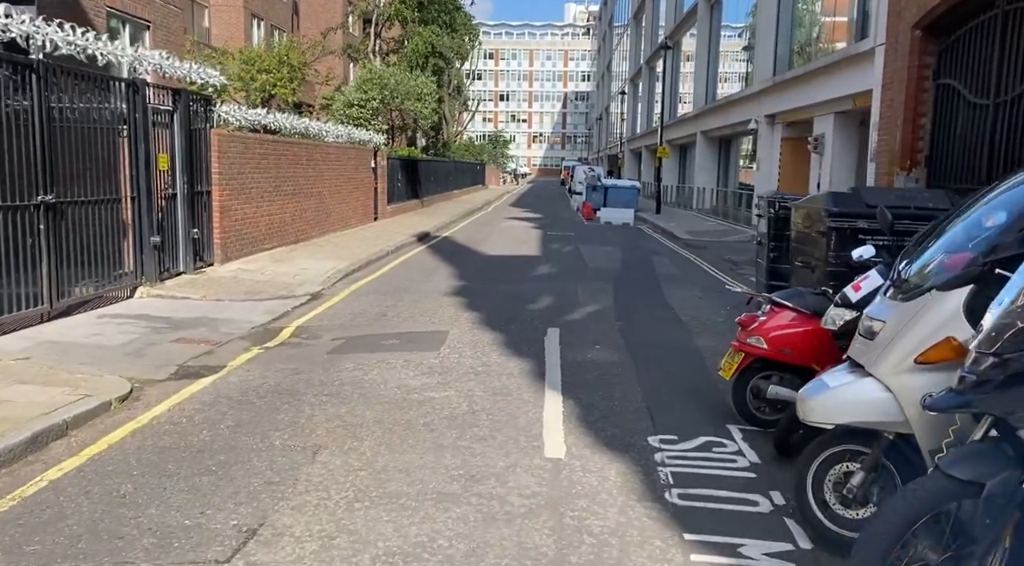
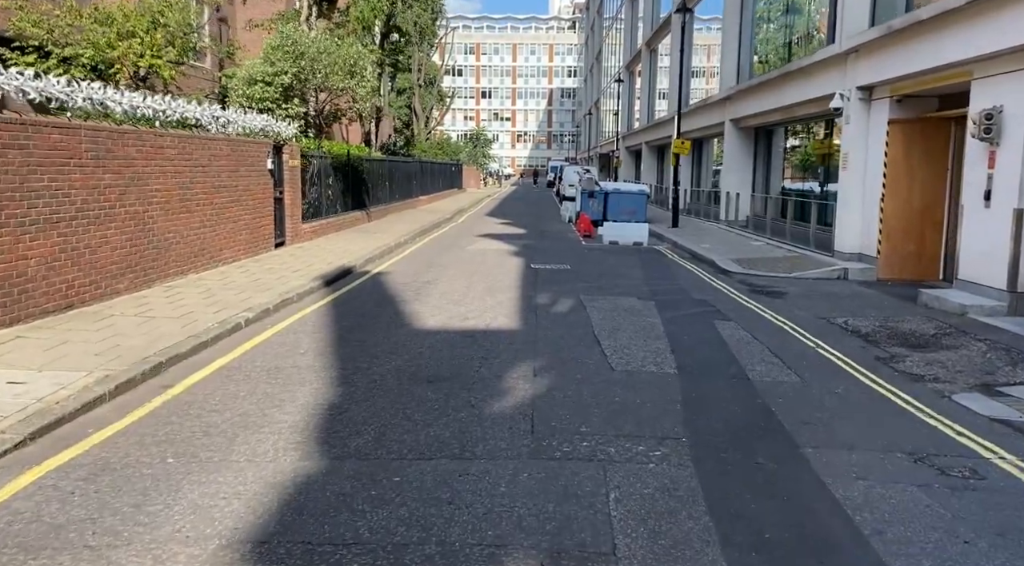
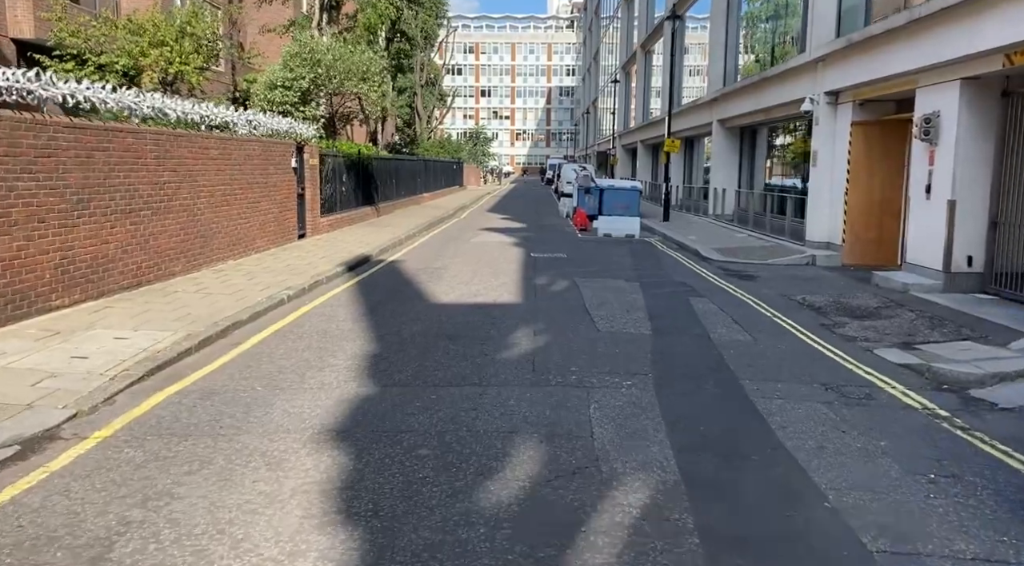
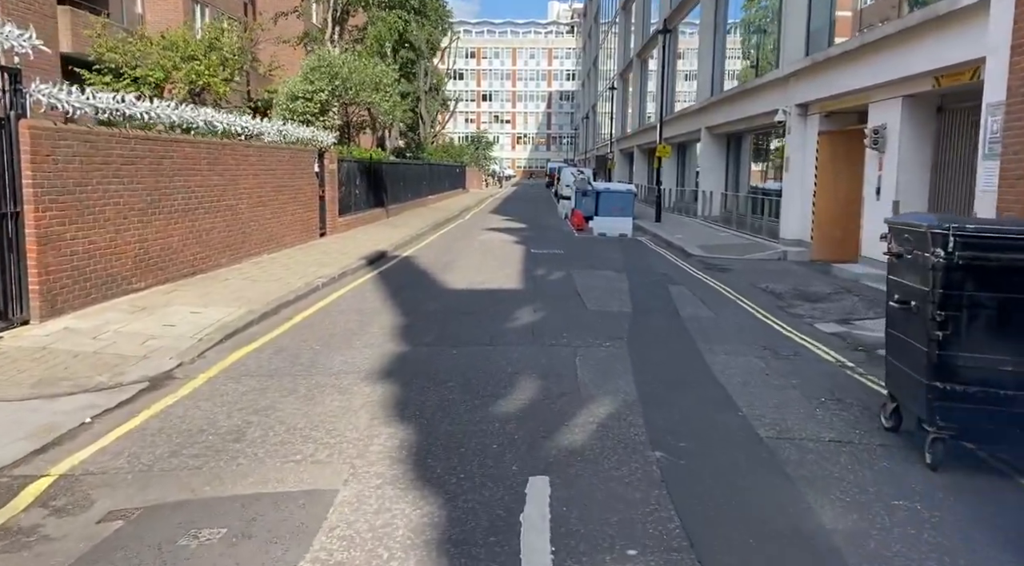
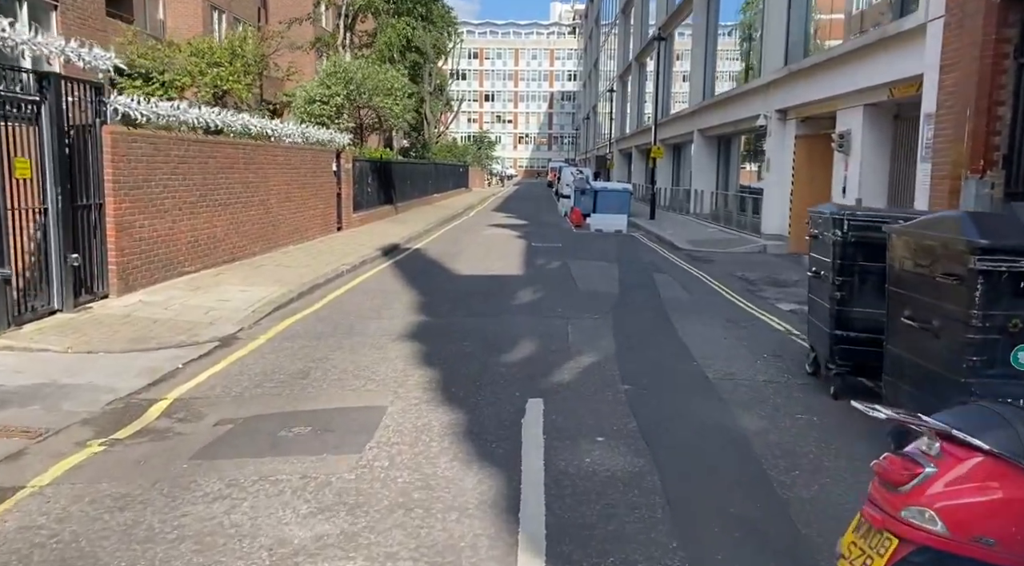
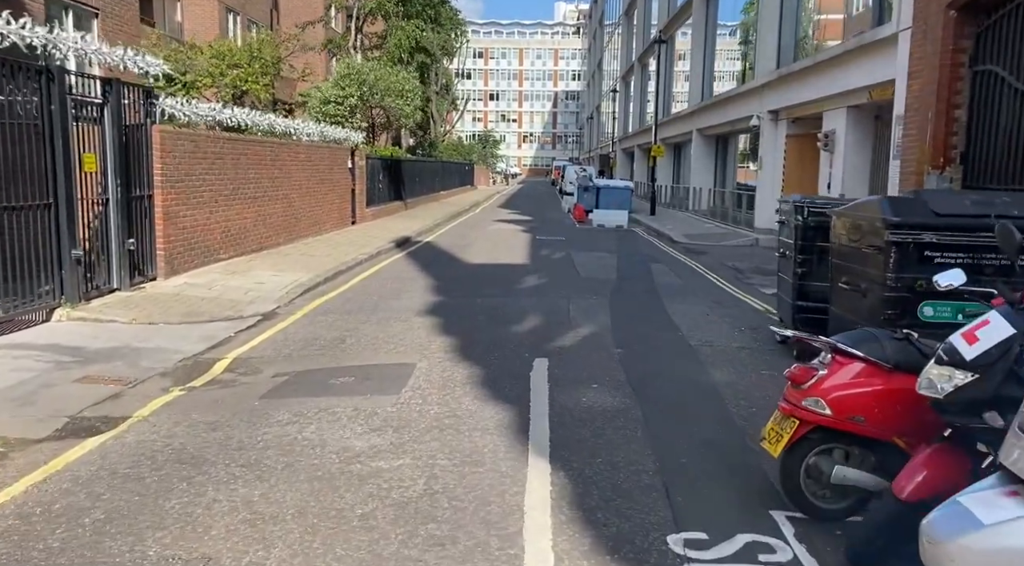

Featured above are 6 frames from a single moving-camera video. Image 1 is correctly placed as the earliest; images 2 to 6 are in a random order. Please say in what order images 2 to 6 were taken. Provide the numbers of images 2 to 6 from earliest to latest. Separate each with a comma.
6, 5, 4, 3, 2
